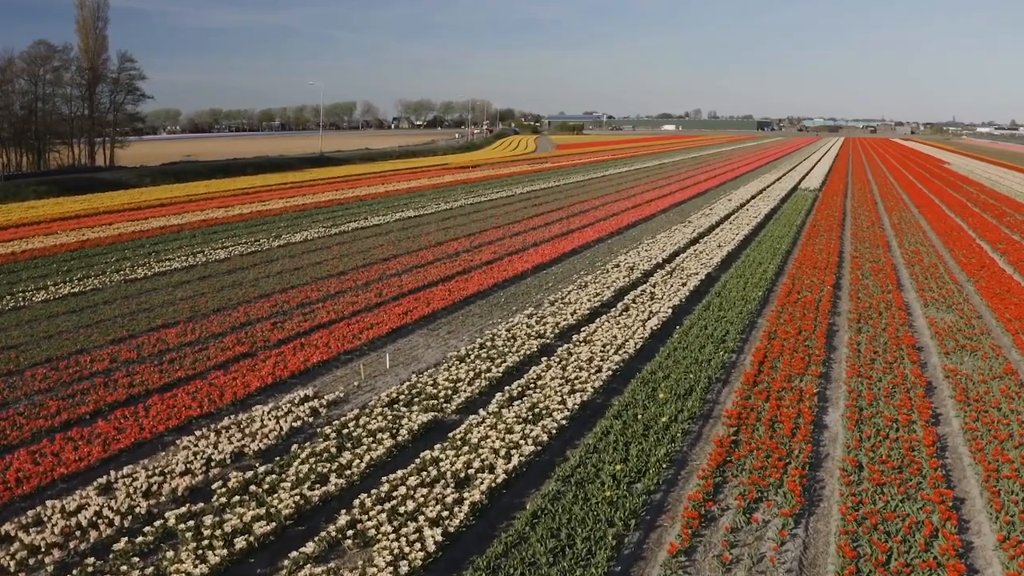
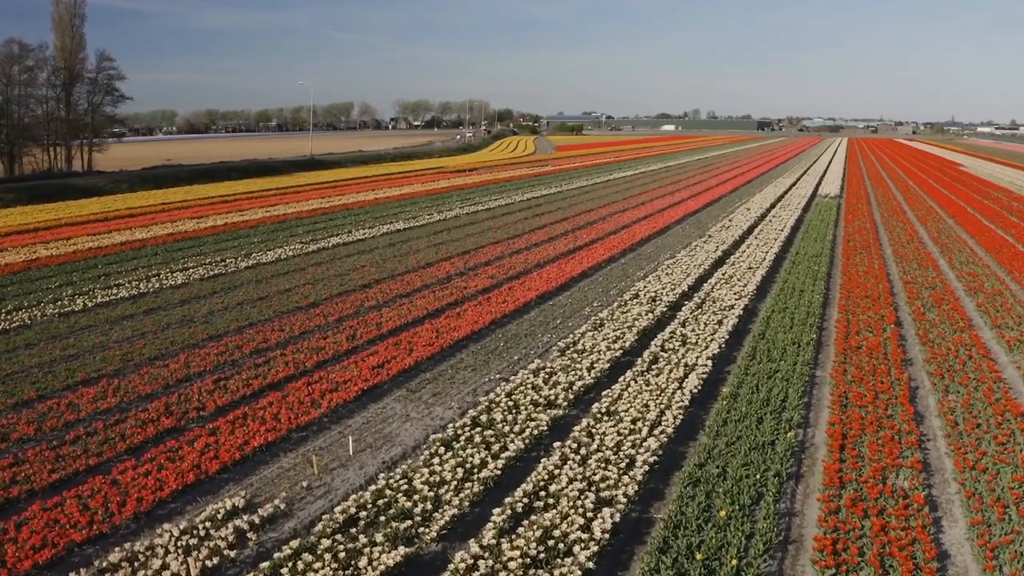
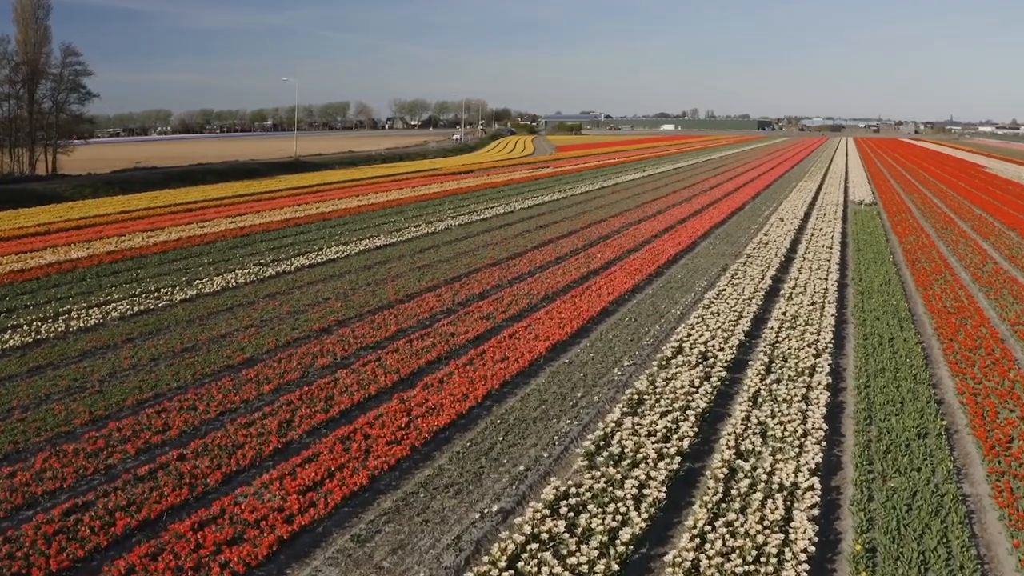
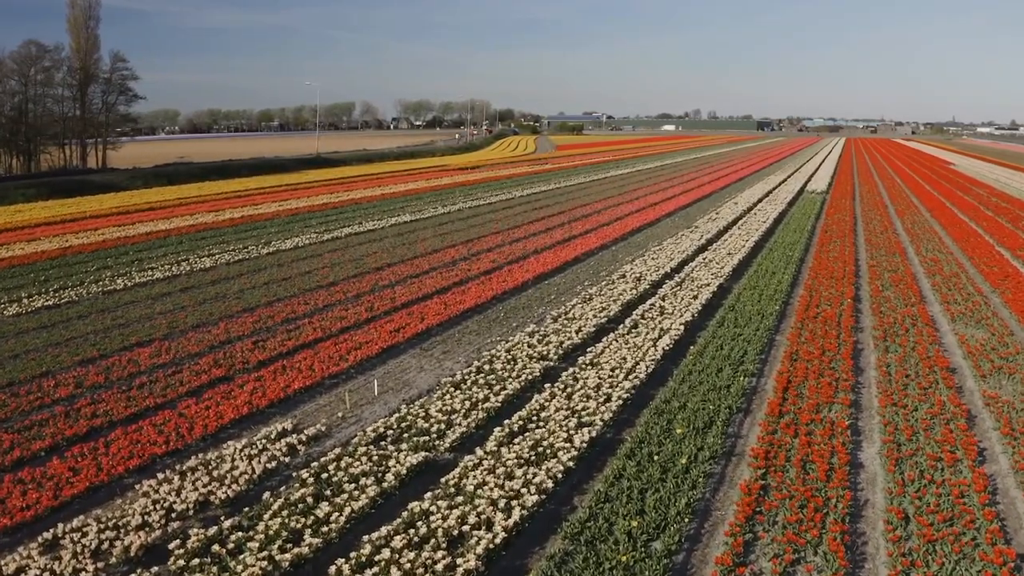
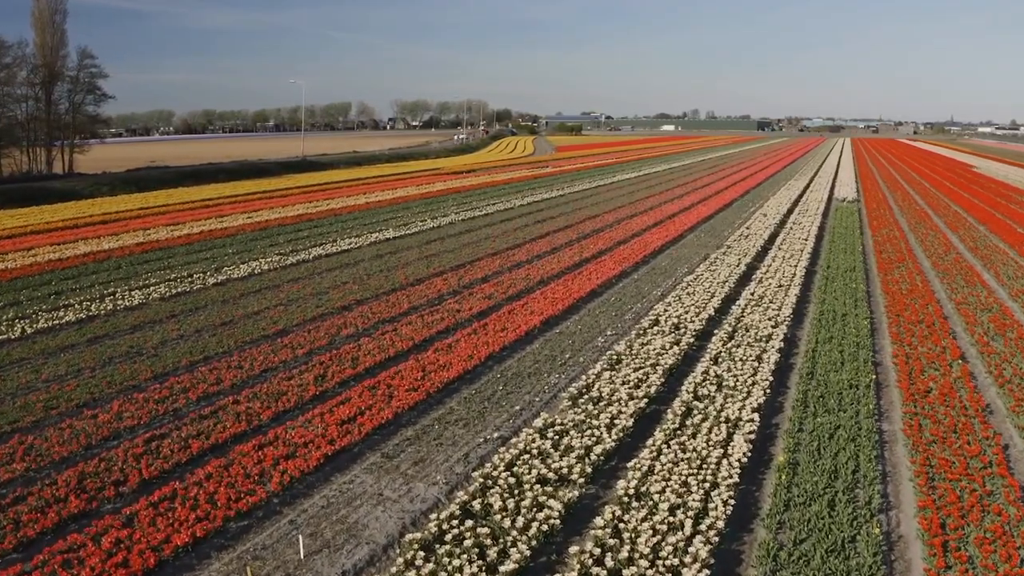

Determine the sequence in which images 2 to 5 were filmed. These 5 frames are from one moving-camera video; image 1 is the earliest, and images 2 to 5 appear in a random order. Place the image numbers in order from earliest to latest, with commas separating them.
4, 2, 5, 3
